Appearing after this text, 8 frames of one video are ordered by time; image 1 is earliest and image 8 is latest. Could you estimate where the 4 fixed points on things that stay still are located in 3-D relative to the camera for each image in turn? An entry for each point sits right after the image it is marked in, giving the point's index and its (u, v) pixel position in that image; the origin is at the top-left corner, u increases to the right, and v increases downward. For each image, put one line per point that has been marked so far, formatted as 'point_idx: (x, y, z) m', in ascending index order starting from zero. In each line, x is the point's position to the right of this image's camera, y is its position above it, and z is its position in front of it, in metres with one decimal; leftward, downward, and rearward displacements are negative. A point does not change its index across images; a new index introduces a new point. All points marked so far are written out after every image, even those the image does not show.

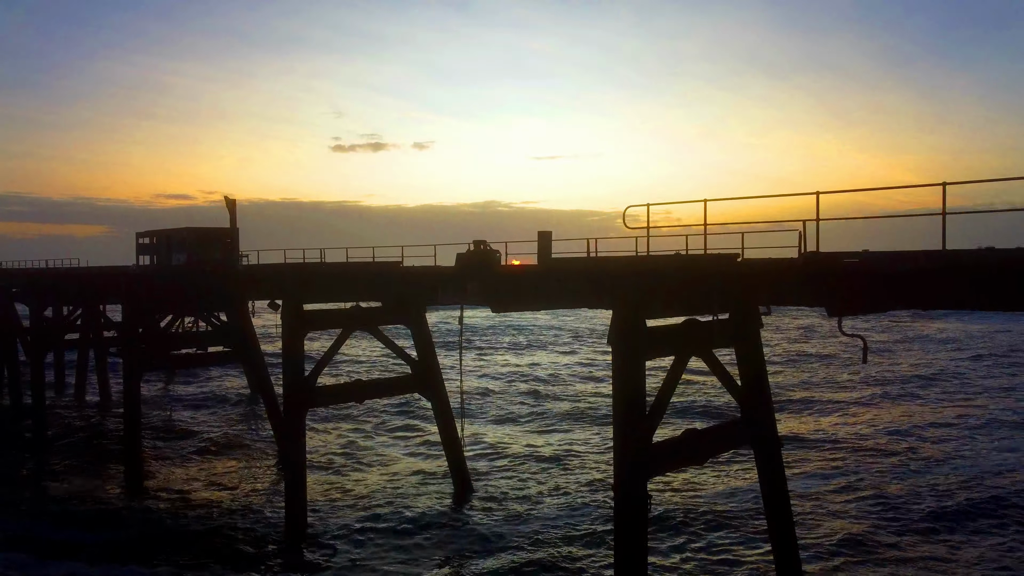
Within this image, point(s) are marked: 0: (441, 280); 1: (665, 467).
0: (-1.2, +0.1, +10.9) m
1: (+2.0, -2.3, +8.8) m
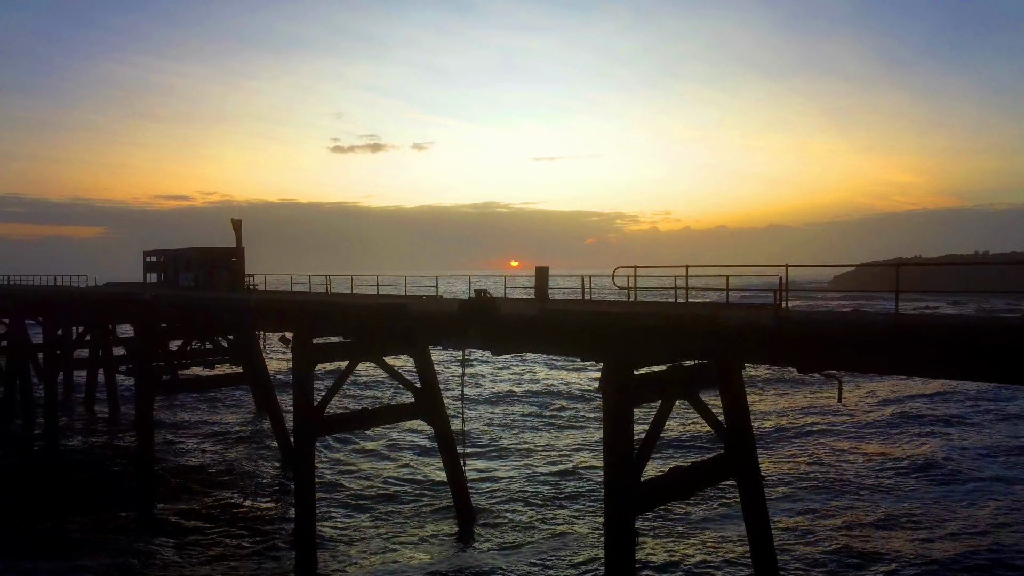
0: (-1.2, -0.7, +11.7) m
1: (+2.0, -3.0, +9.6) m
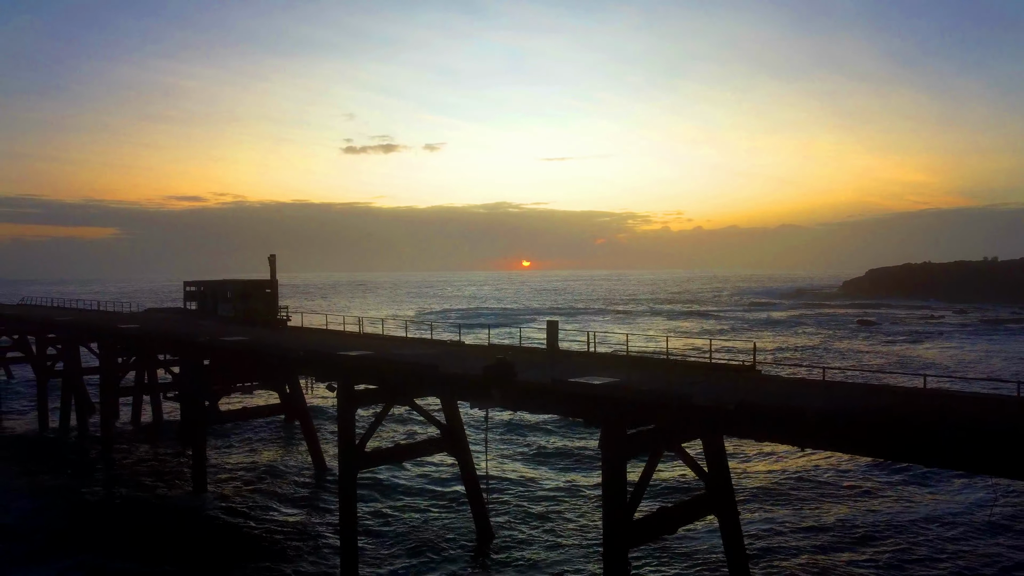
0: (-0.9, -2.0, +13.9) m
1: (+2.3, -4.3, +11.7) m
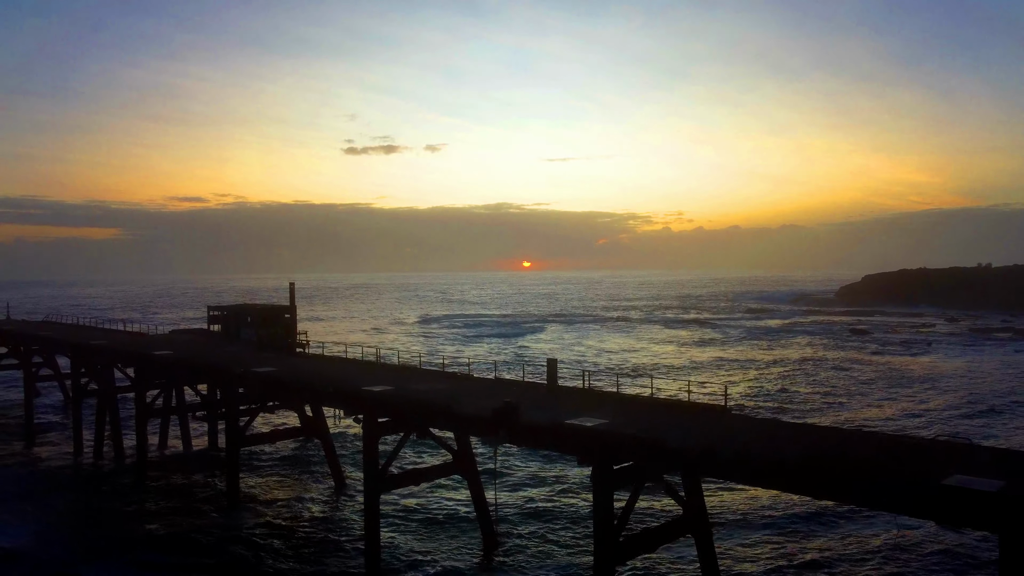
0: (-0.8, -3.2, +16.1) m
1: (+2.4, -5.5, +14.0) m
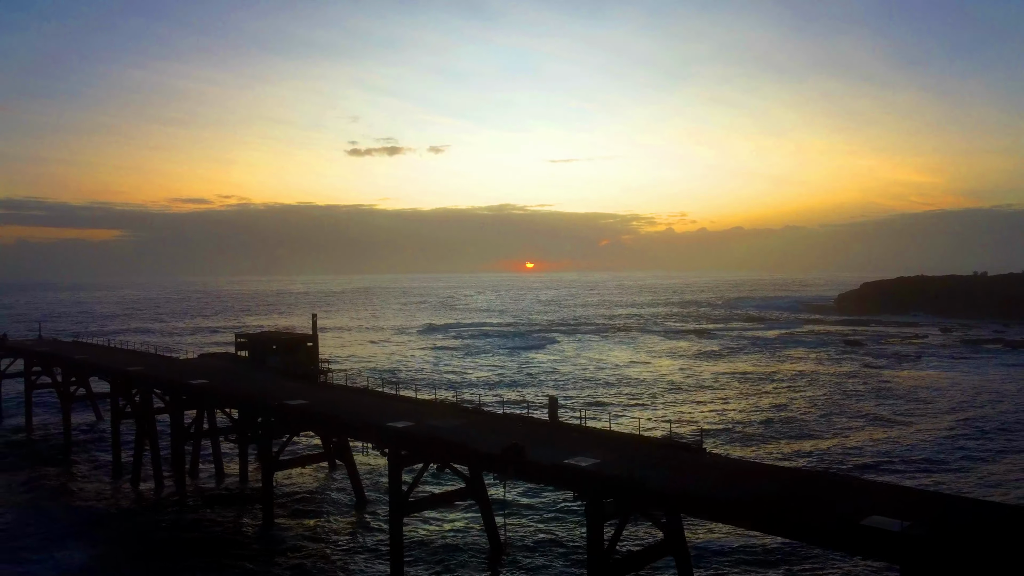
0: (-0.7, -4.8, +18.9) m
1: (+2.5, -7.1, +16.7) m
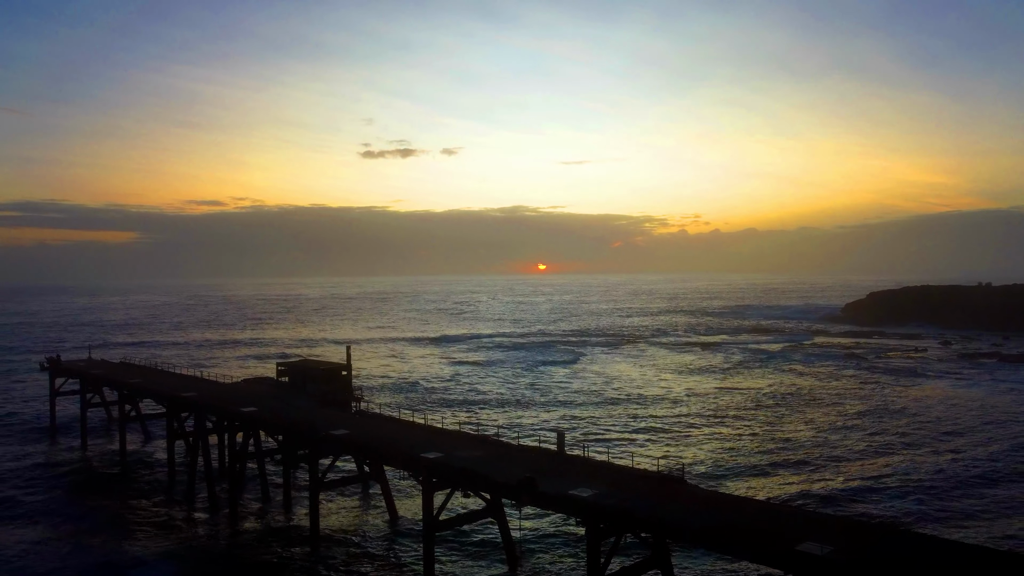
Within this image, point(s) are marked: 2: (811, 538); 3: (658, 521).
0: (-0.2, -6.8, +22.9) m
1: (+3.0, -9.1, +20.7) m
2: (+8.1, -6.8, +18.6) m
3: (+4.2, -6.7, +19.6) m
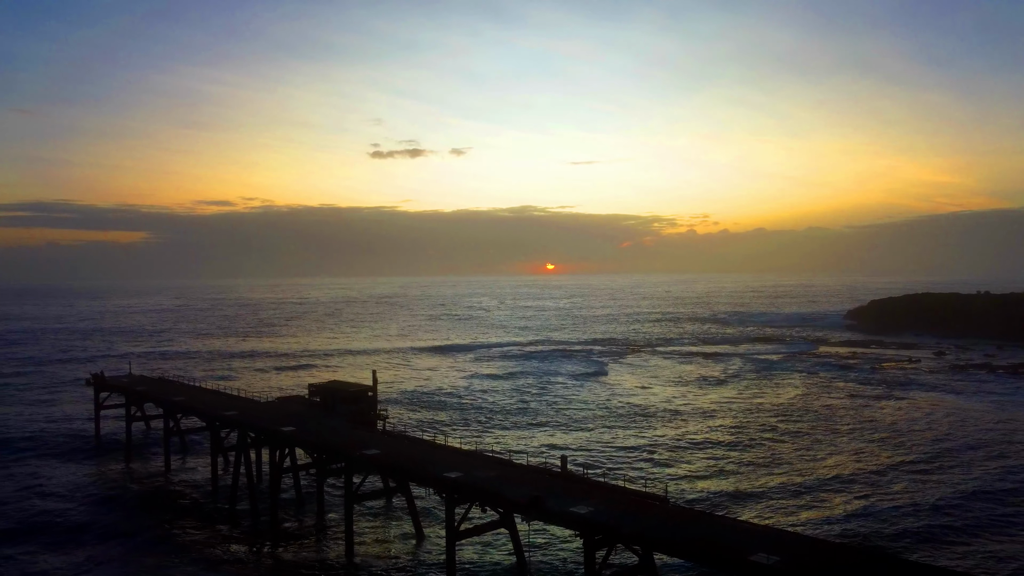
0: (+0.2, -8.8, +27.3) m
1: (+3.3, -11.1, +25.0) m
2: (+8.4, -8.8, +22.9) m
3: (+4.6, -8.7, +24.0) m
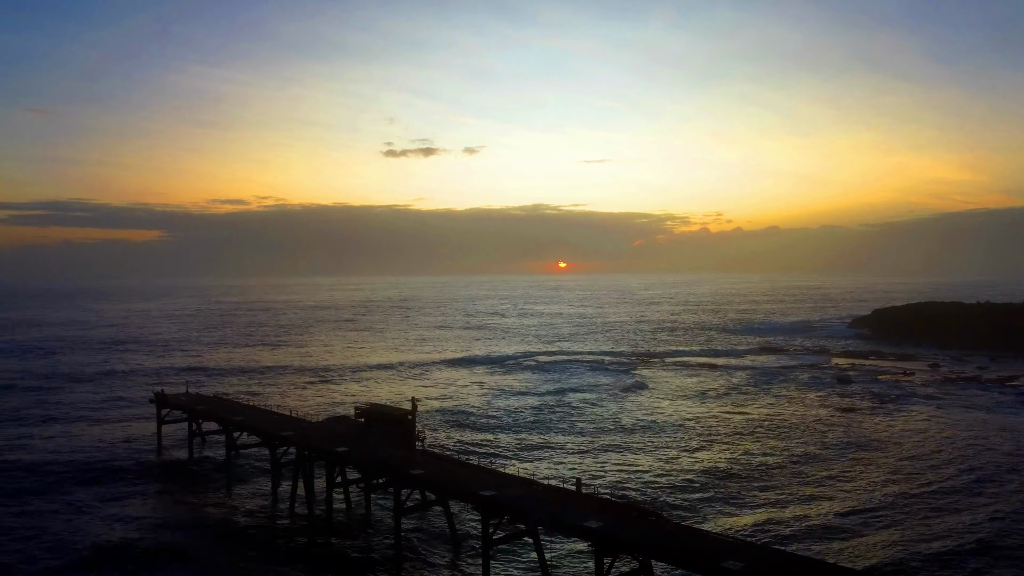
0: (+1.5, -11.6, +34.0) m
1: (+4.5, -14.0, +31.6) m
2: (+9.5, -11.7, +29.4) m
3: (+5.8, -11.6, +30.6) m
